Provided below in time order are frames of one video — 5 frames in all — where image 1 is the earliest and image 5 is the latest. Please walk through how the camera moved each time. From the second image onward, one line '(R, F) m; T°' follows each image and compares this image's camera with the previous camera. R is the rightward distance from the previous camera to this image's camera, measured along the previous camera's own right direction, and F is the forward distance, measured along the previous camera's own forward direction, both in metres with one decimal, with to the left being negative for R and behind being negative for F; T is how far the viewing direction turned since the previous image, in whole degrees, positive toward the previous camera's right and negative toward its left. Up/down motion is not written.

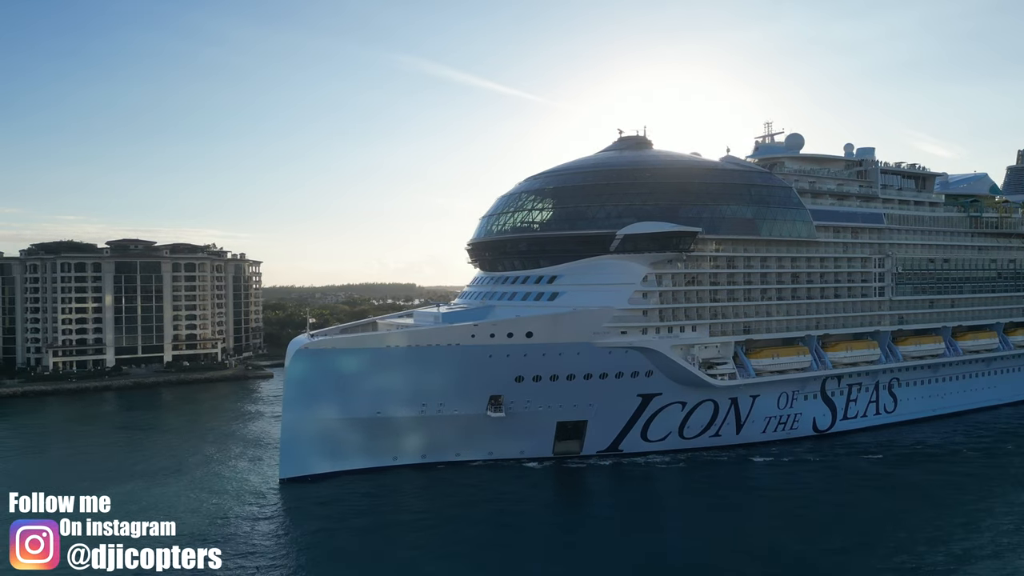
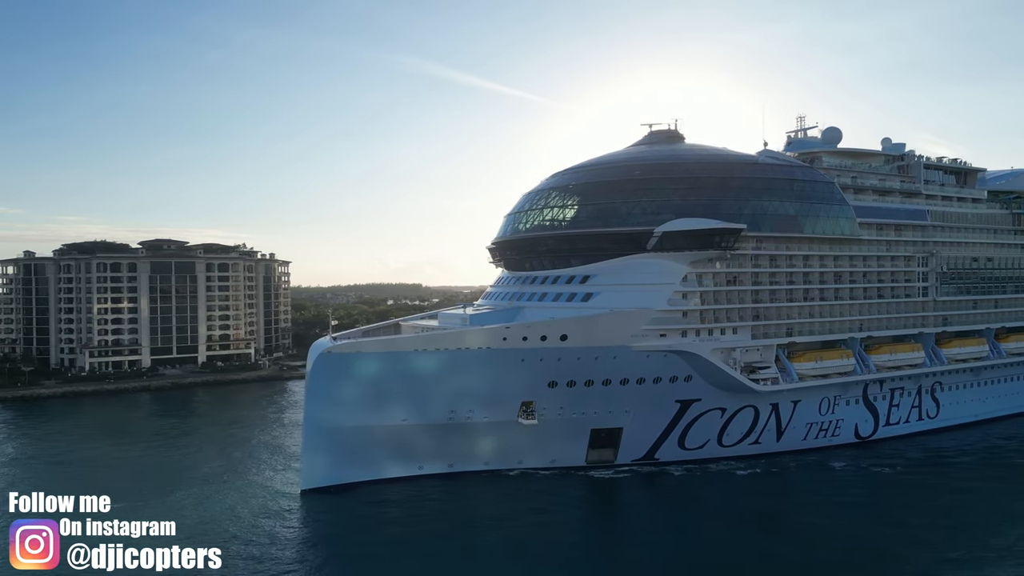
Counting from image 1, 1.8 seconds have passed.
(-0.5, +0.8) m; -1°
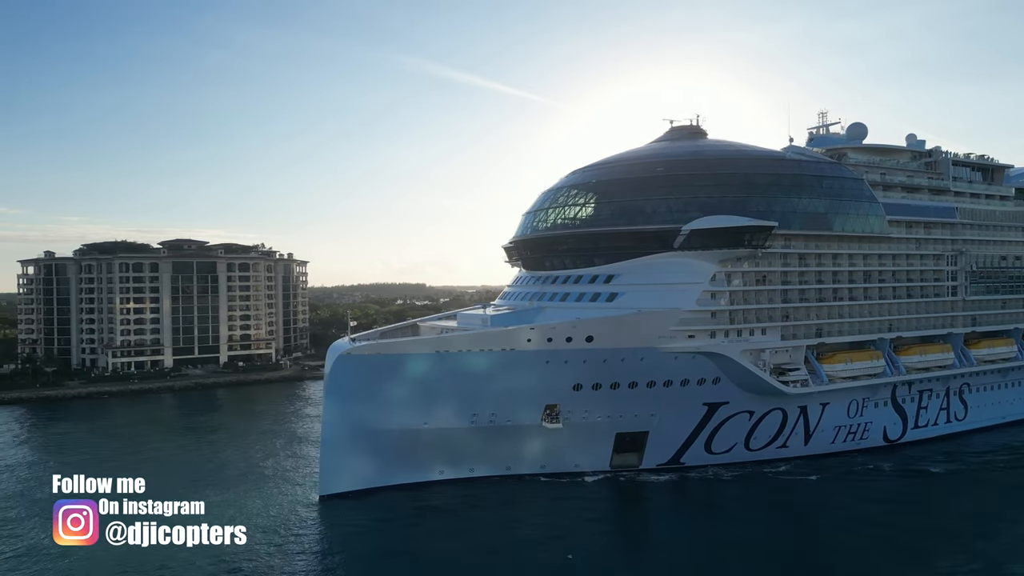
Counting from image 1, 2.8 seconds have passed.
(-0.4, +0.4) m; -1°
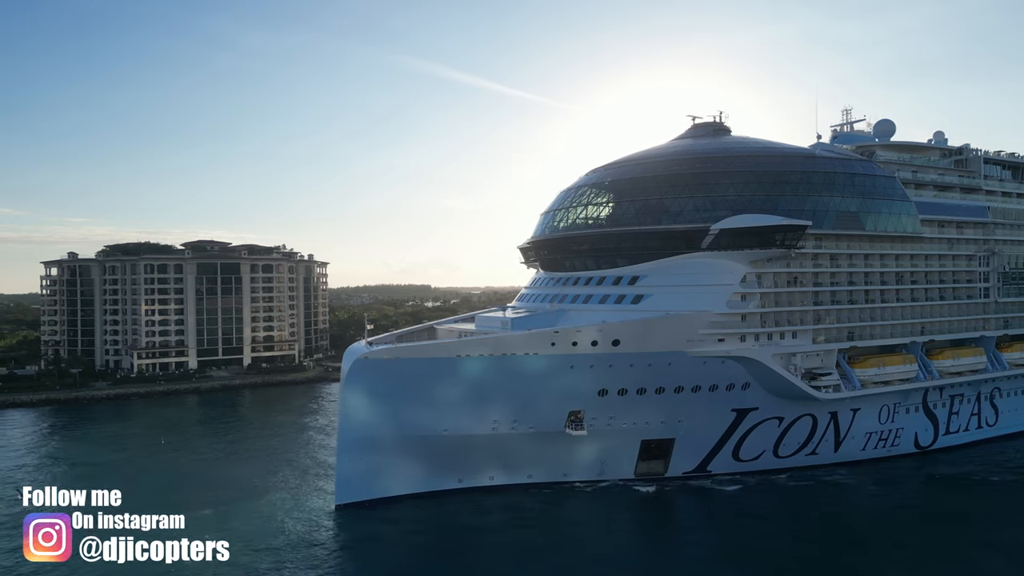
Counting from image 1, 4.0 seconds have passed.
(-0.3, +0.5) m; -1°
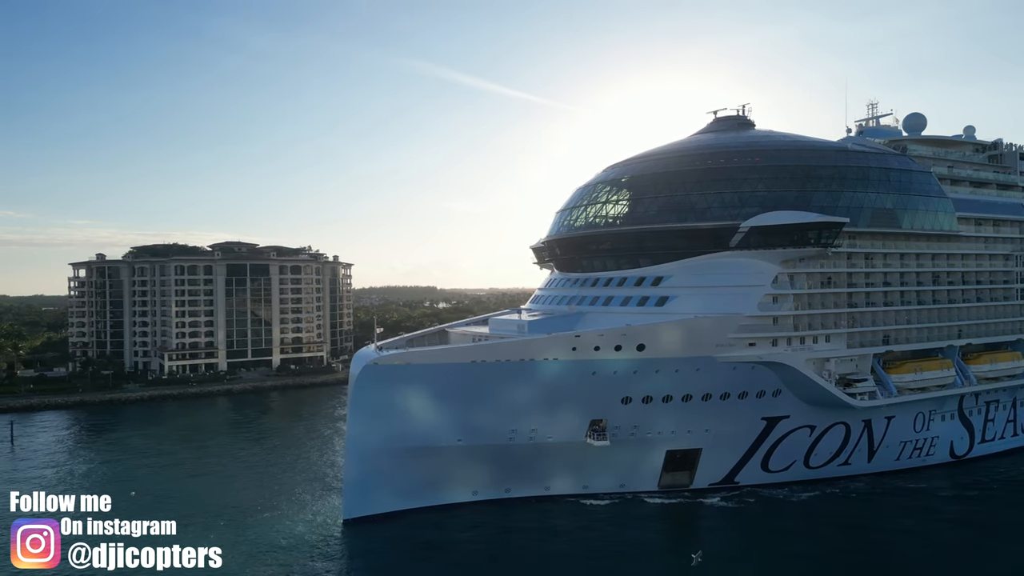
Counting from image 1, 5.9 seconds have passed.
(-0.2, +0.7) m; -1°
